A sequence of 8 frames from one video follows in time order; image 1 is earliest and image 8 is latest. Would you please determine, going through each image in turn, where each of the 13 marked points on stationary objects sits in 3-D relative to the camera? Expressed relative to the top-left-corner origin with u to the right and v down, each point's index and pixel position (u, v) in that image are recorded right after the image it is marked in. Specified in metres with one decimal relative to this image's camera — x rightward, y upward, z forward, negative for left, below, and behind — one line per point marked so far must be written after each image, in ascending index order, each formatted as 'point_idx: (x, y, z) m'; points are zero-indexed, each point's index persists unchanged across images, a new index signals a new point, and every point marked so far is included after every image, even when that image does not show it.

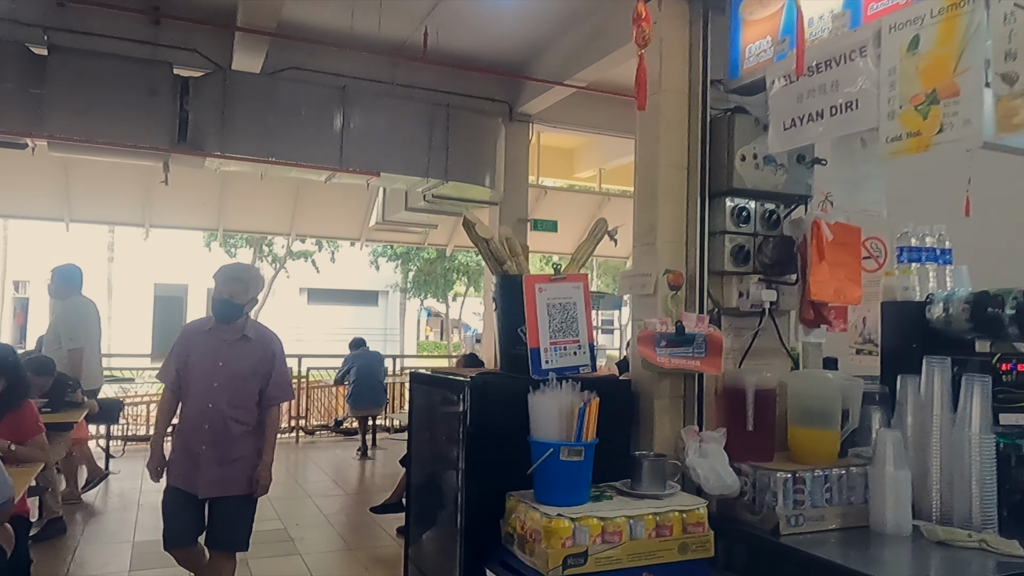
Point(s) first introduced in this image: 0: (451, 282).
0: (-1.5, +0.1, +18.1) m
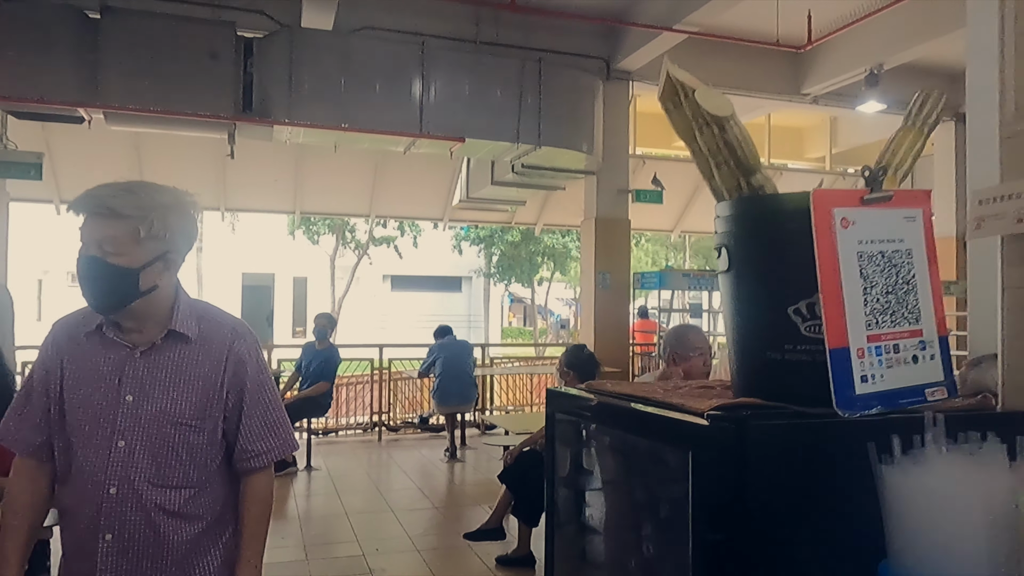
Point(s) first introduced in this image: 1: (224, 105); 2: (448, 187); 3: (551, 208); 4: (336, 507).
0: (+0.5, +0.5, +17.2) m
1: (-2.3, +1.4, +6.0) m
2: (-0.8, +1.3, +10.0) m
3: (+0.5, +1.1, +10.4) m
4: (-1.2, -1.5, +5.1) m
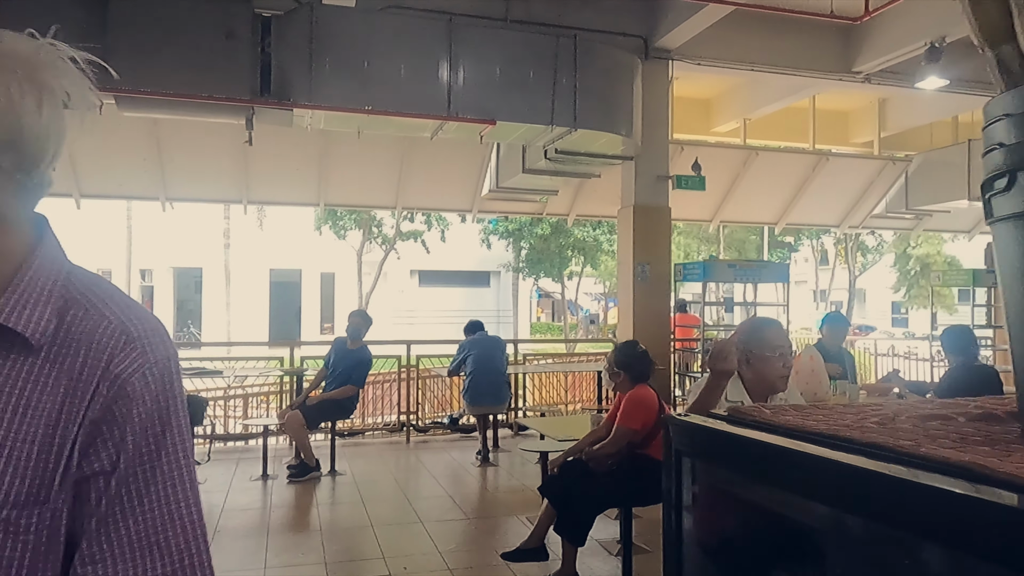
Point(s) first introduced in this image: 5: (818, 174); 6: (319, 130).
0: (+1.2, +0.6, +16.8) m
1: (-2.0, +1.5, +5.7) m
2: (-0.4, +1.4, +9.6) m
3: (+0.9, +1.2, +9.9) m
4: (-0.9, -1.4, +4.7) m
5: (+4.3, +1.6, +10.7) m
6: (-2.2, +1.8, +8.6) m
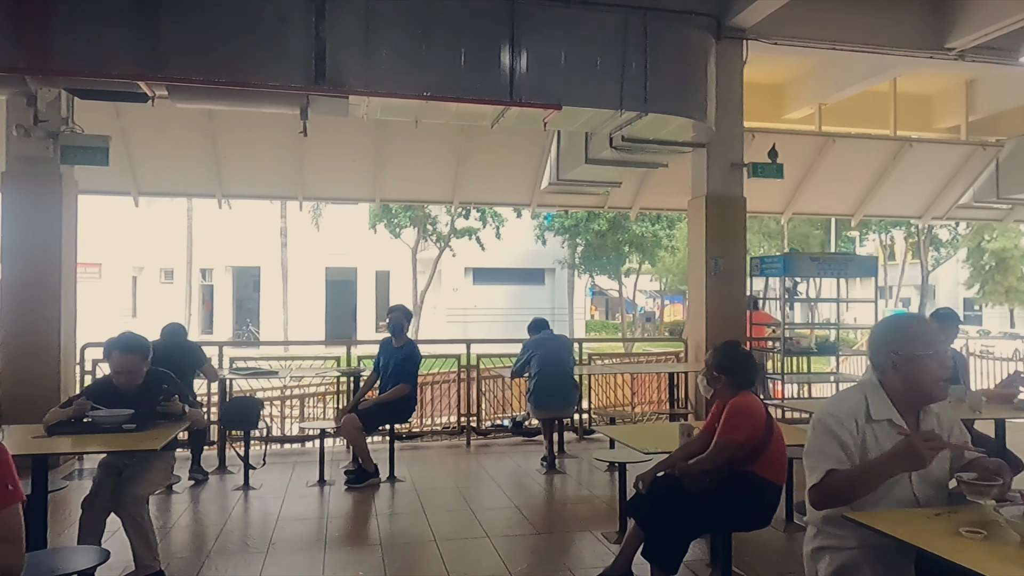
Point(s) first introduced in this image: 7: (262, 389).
0: (+2.4, +0.7, +16.3) m
1: (-1.5, +1.5, +5.4) m
2: (+0.3, +1.5, +9.3) m
3: (+1.7, +1.2, +9.5) m
4: (-0.5, -1.4, +4.4) m
5: (+5.1, +1.7, +10.0) m
6: (-1.5, +1.8, +8.3) m
7: (-2.2, -0.9, +6.8) m
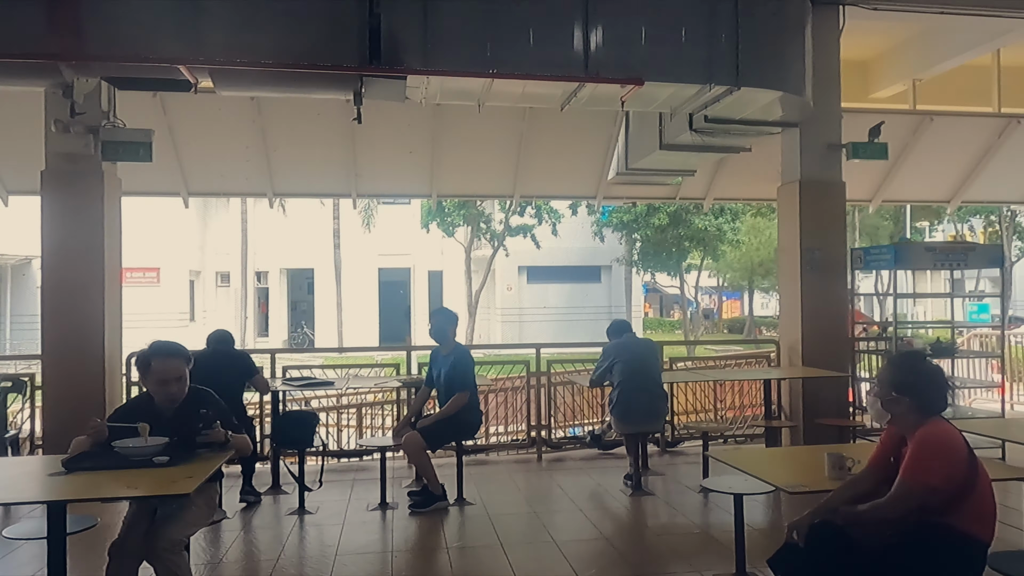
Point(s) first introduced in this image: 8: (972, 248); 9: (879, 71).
0: (+3.6, +0.7, +15.5) m
1: (-1.1, +1.5, +4.9) m
2: (+1.0, +1.5, +8.6) m
3: (+2.4, +1.3, +8.8) m
4: (-0.1, -1.4, +3.8) m
5: (+5.8, +1.7, +9.1) m
6: (-0.9, +1.8, +7.8) m
7: (-1.6, -0.9, +6.3) m
8: (+3.6, +0.3, +5.9) m
9: (+4.4, +2.6, +9.1) m
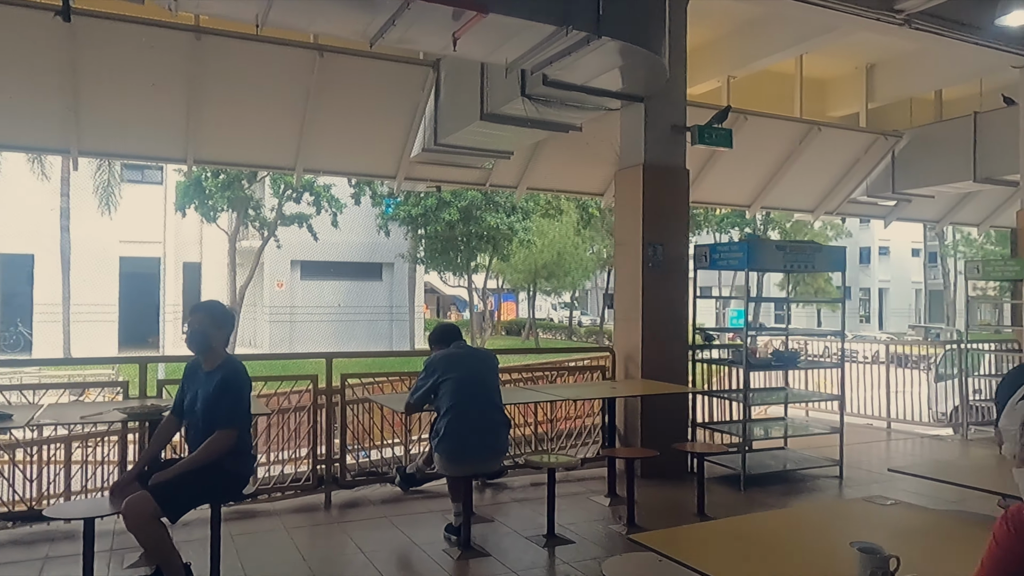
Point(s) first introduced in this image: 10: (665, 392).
0: (-0.6, +0.7, +14.6) m
1: (-1.9, +1.6, +3.2) m
2: (-1.0, +1.5, +7.3) m
3: (+0.3, +1.3, +7.8) m
4: (-0.7, -1.3, +2.4) m
5: (+3.5, +1.7, +9.1) m
6: (-2.6, +1.9, +6.0) m
7: (-2.9, -0.8, +4.3) m
8: (+2.2, +0.3, +5.4) m
9: (+2.1, +2.6, +8.8) m
10: (+1.0, -0.7, +5.0) m
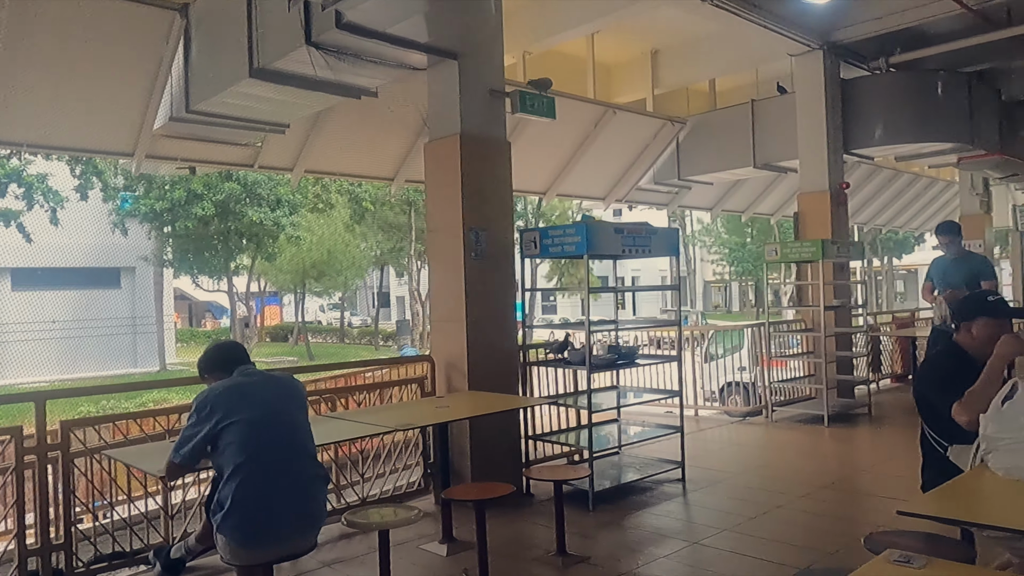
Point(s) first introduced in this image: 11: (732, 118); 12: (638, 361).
0: (-4.5, +0.7, +12.8) m
1: (-2.4, +1.5, +1.5) m
2: (-2.7, +1.5, +5.7) m
3: (-1.6, +1.3, +6.6) m
4: (-0.9, -1.4, +1.1) m
5: (+1.0, +1.8, +8.8) m
6: (-3.8, +1.8, +4.0) m
7: (-3.6, -0.9, +2.3) m
8: (+0.9, +0.4, +4.9) m
9: (-0.3, +2.6, +8.0) m
10: (0.0, -0.6, +4.2) m
11: (+2.6, +2.0, +9.1) m
12: (+0.8, -0.5, +5.0) m
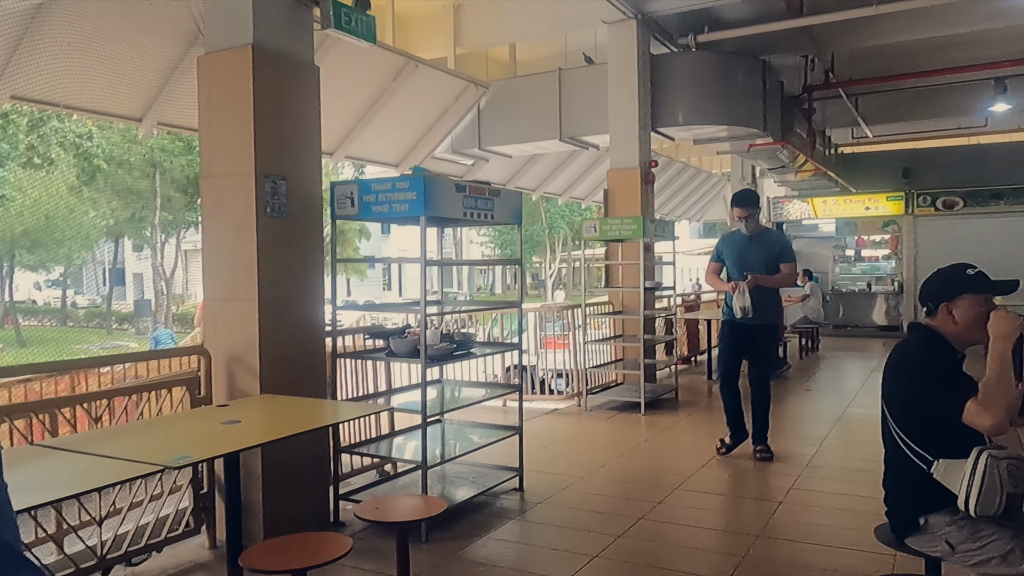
0: (-7.6, +1.1, +9.9) m
1: (-2.1, +1.6, -0.2) m
2: (-3.8, +1.7, +3.7) m
3: (-3.0, +1.5, +4.9) m
4: (-0.7, -1.3, 0.0) m
5: (-1.2, +2.0, +7.7) m
6: (-4.3, +1.9, +1.7) m
7: (-3.6, -0.8, +0.2) m
8: (-0.1, +0.5, +4.0) m
9: (-2.1, +2.9, +6.6) m
10: (-0.8, -0.5, +3.1) m
11: (+0.3, +2.3, +8.6) m
12: (-0.2, -0.3, +4.1) m
